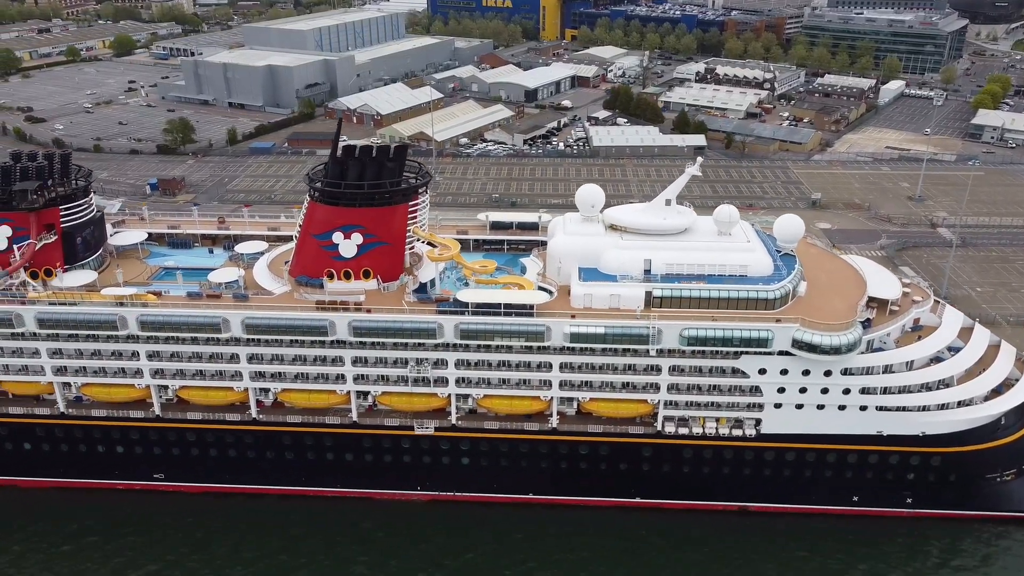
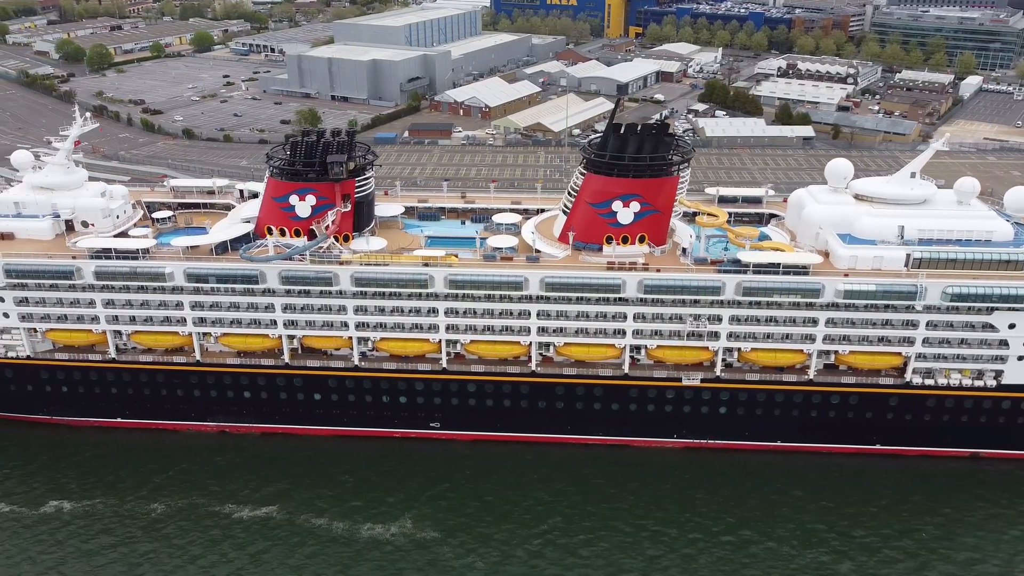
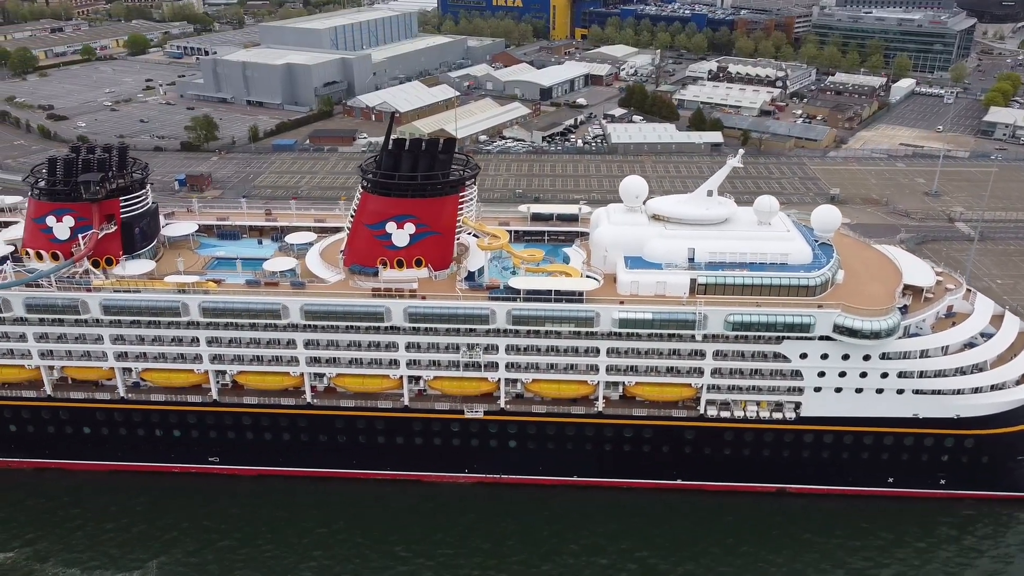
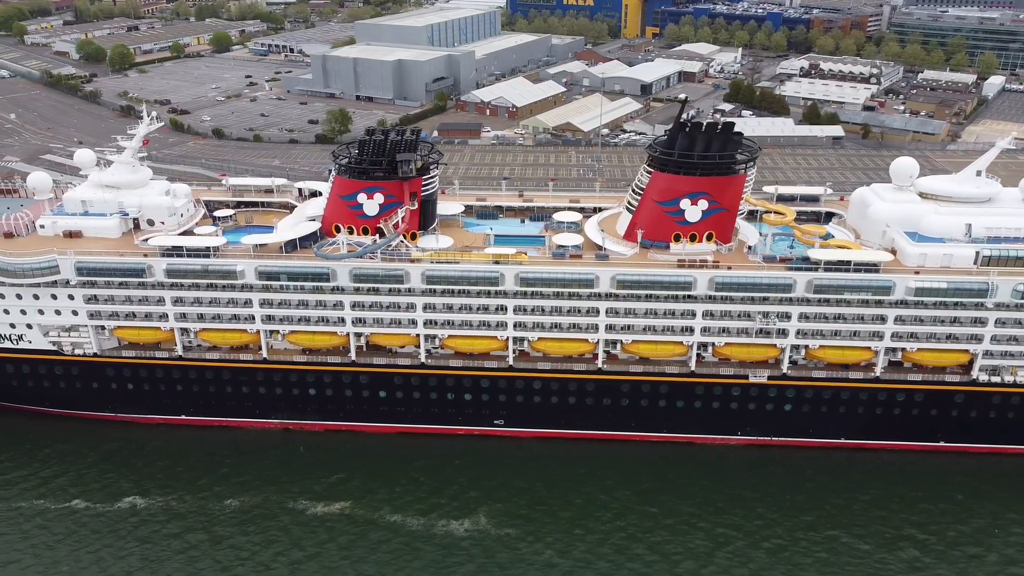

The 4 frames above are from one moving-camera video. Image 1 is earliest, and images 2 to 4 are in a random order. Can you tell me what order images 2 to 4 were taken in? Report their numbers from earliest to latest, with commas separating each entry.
3, 2, 4
